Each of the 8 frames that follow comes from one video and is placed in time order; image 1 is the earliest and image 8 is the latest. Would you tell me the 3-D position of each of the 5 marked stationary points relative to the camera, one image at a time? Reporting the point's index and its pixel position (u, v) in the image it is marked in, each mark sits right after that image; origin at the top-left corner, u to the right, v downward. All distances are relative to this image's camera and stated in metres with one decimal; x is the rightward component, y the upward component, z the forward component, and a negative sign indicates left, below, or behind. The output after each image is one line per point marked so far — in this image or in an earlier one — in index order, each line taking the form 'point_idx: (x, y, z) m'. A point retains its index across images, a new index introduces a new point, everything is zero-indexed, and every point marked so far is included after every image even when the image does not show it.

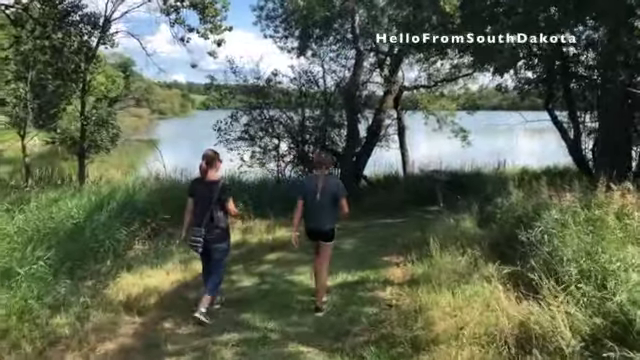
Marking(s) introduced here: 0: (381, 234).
0: (+1.0, -0.9, +10.2) m
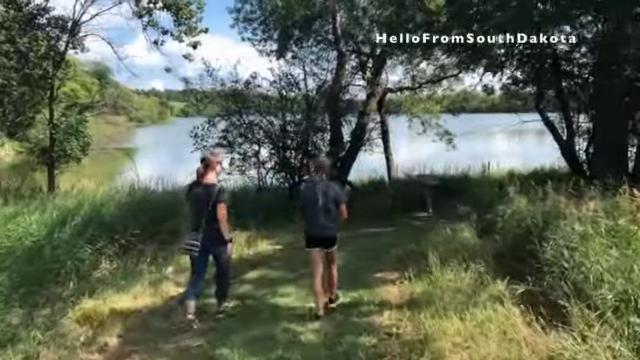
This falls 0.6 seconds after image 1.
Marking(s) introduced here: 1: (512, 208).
0: (+0.8, -1.1, +9.5) m
1: (+2.5, -0.4, +7.5) m
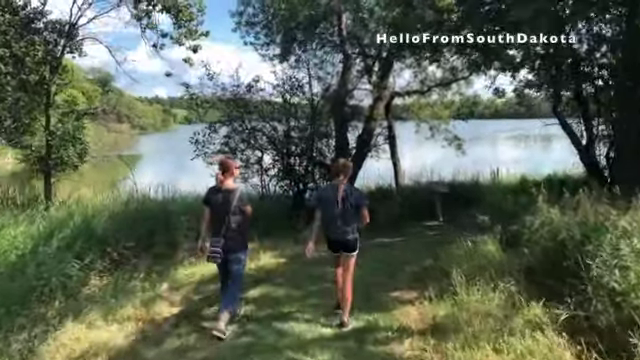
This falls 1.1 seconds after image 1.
0: (+0.9, -1.2, +8.8) m
1: (+2.6, -0.5, +6.8) m
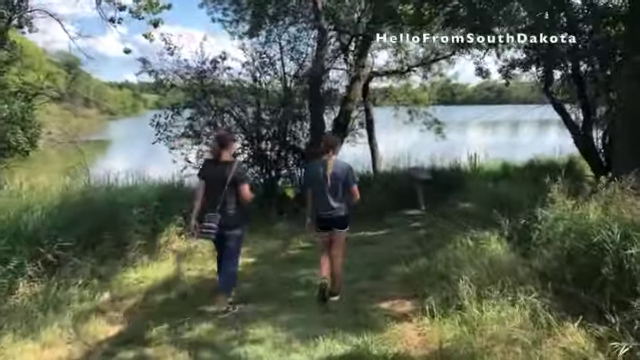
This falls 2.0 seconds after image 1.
0: (+0.6, -1.0, +7.6) m
1: (+2.3, -0.3, +5.6) m
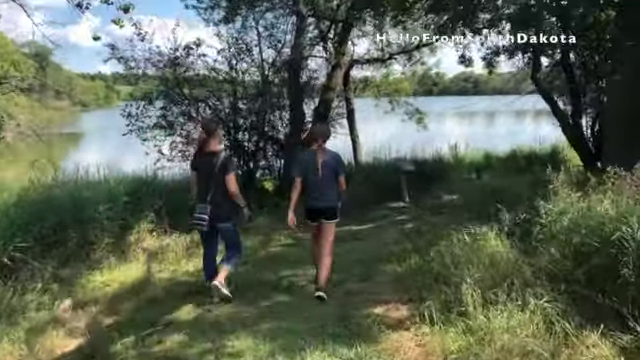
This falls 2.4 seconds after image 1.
0: (+0.4, -0.9, +7.1) m
1: (+2.2, -0.2, +5.2) m
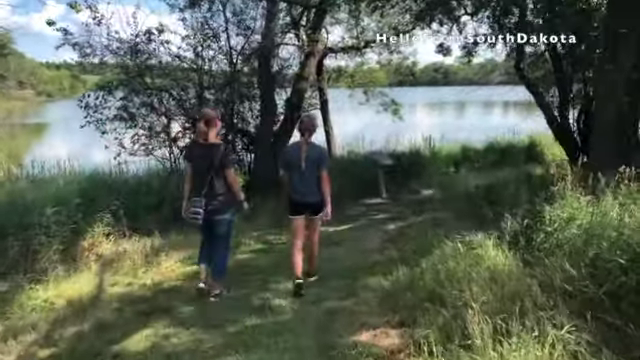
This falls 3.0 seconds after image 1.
0: (+0.1, -0.9, +6.4) m
1: (+2.0, -0.3, +4.6) m
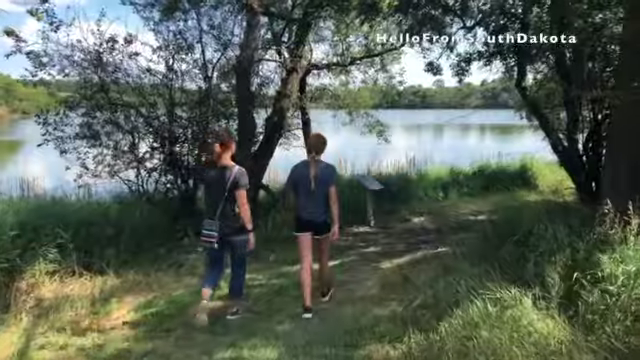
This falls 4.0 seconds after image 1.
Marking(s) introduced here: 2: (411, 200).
0: (0.0, -1.2, +5.2) m
1: (+1.9, -0.5, +3.5) m
2: (+2.3, -0.5, +14.4) m
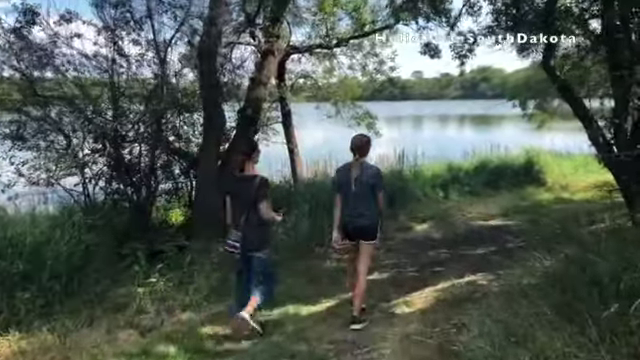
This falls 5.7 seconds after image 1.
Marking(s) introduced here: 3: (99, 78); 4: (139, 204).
0: (-0.1, -1.4, +3.1) m
1: (+1.9, -0.6, +1.5) m
2: (+1.9, -0.5, +12.4) m
3: (-3.3, +1.6, +8.5) m
4: (-2.8, -0.4, +8.8) m
